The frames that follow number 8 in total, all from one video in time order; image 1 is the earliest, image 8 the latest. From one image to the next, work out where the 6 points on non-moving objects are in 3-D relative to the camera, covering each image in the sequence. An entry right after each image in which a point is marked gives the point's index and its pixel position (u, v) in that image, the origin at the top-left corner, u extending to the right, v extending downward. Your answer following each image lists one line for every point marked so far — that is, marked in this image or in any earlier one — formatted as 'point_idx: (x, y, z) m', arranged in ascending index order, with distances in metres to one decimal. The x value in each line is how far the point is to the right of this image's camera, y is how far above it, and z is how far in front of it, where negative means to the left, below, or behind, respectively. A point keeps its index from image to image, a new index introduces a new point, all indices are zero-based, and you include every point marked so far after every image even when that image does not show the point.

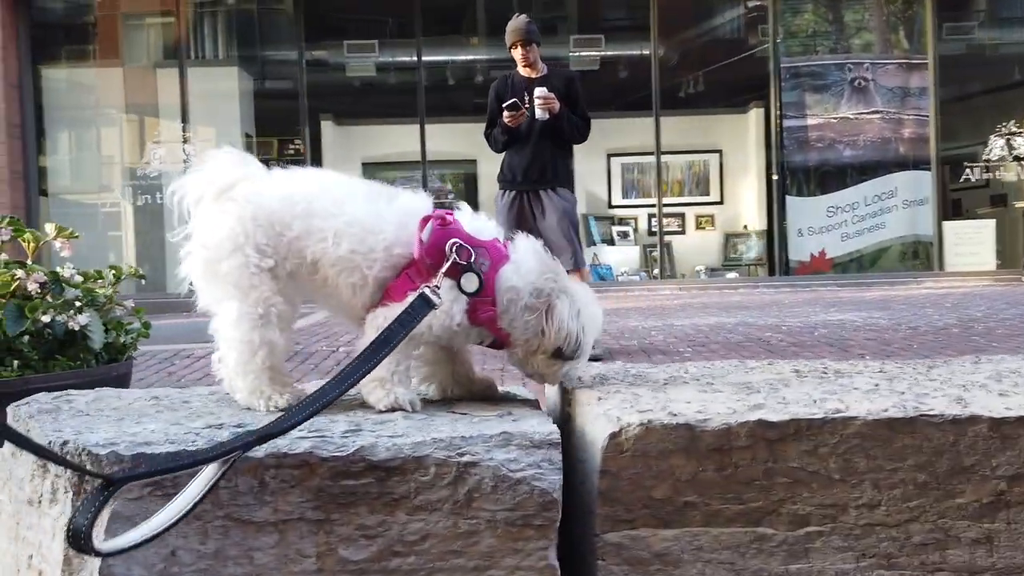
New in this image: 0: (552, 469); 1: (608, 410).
0: (+0.1, -0.4, +1.6) m
1: (+0.2, -0.3, +1.7) m
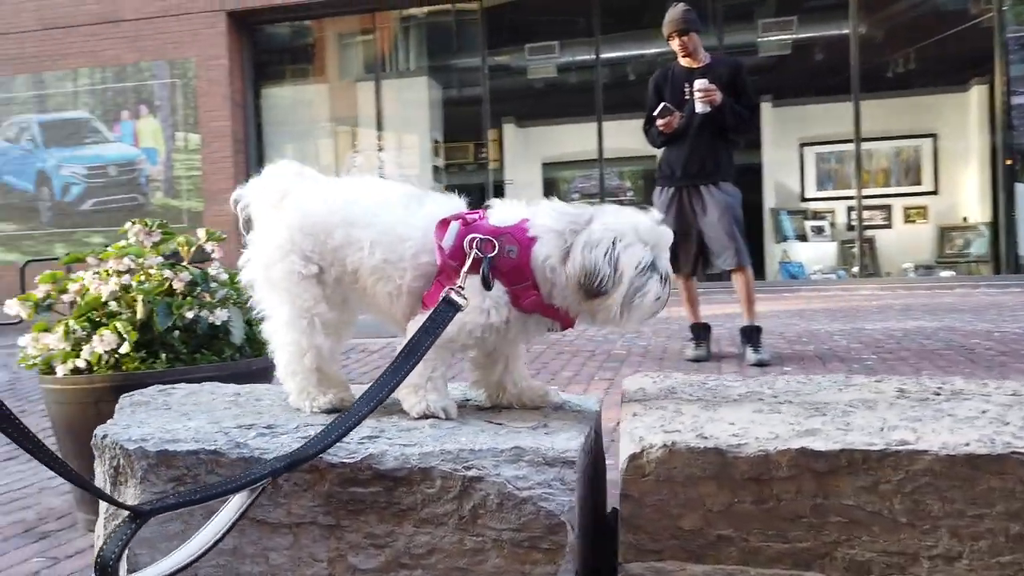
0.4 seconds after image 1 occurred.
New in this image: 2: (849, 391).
0: (+0.1, -0.4, +1.5) m
1: (+0.3, -0.3, +1.6) m
2: (+0.9, -0.3, +2.0) m
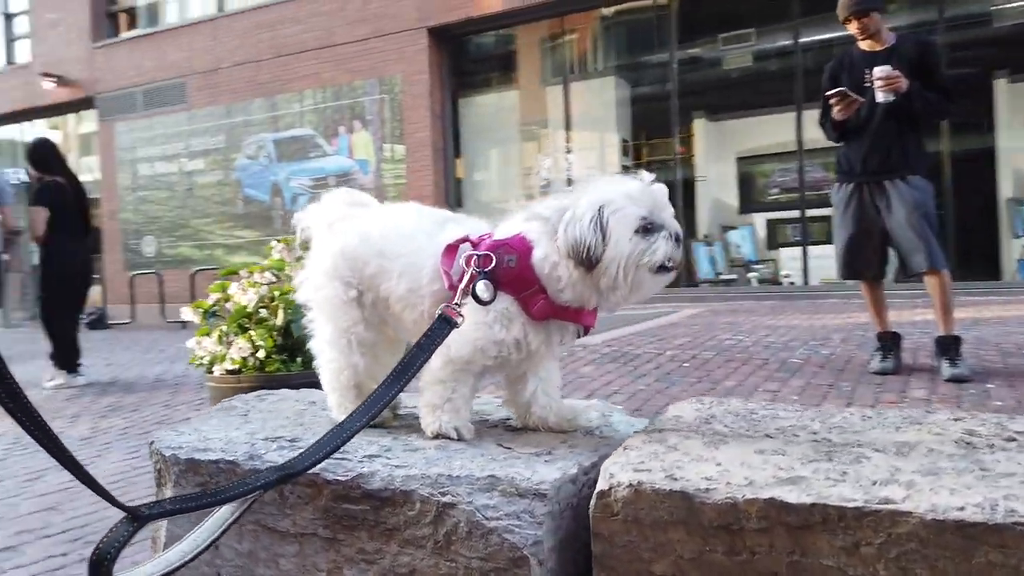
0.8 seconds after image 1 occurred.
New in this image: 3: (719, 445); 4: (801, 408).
0: (0.0, -0.5, +1.5) m
1: (+0.2, -0.3, +1.5) m
2: (+0.9, -0.3, +1.8) m
3: (+0.4, -0.3, +1.6) m
4: (+0.8, -0.3, +2.1) m
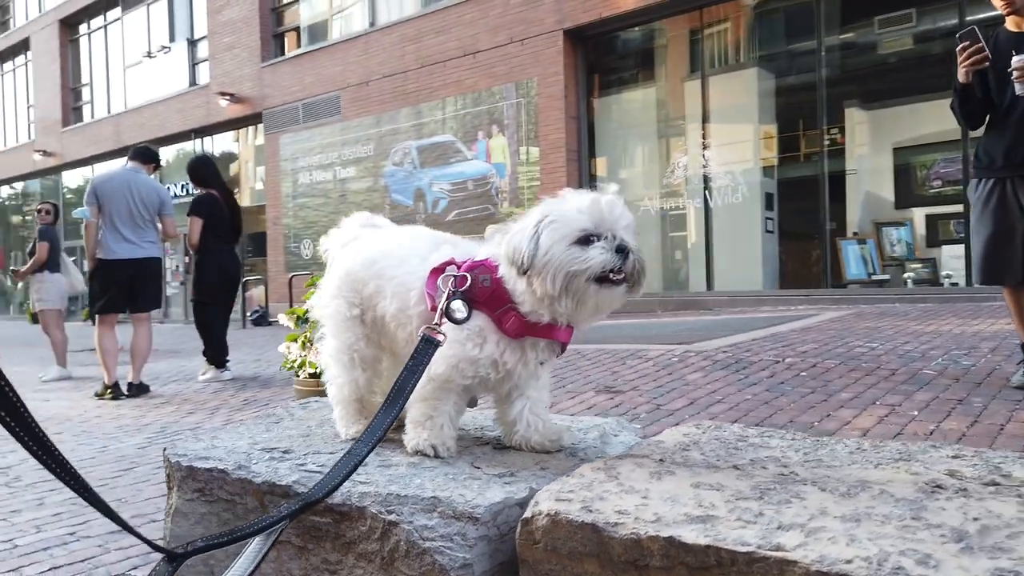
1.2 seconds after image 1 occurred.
0: (-0.1, -0.5, +1.5) m
1: (+0.1, -0.4, +1.5) m
2: (+0.8, -0.4, +1.6) m
3: (+0.3, -0.4, +1.6) m
4: (+0.8, -0.4, +2.0) m
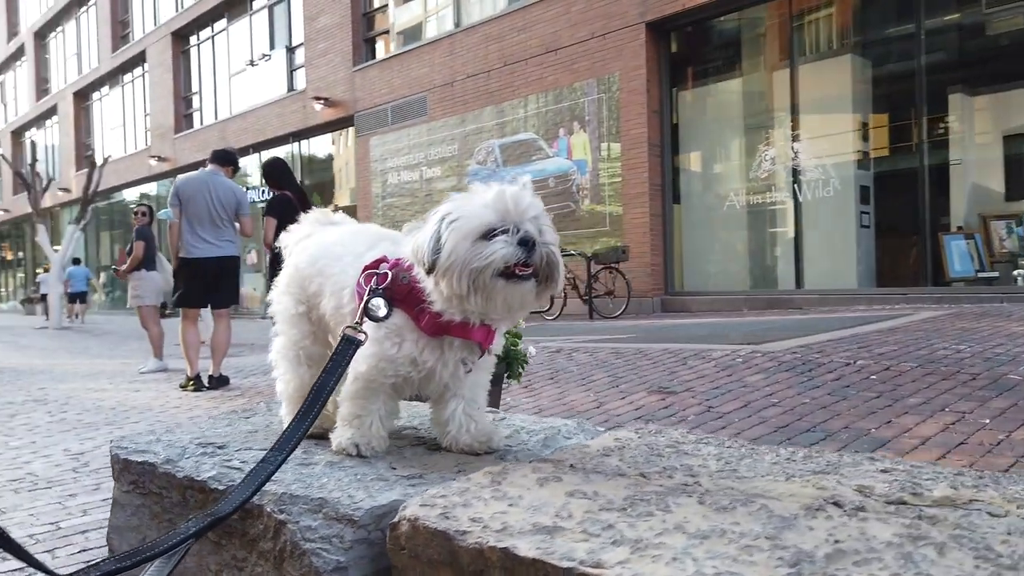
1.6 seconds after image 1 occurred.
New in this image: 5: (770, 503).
0: (-0.3, -0.5, +1.5) m
1: (-0.2, -0.4, +1.5) m
2: (+0.6, -0.4, +1.5) m
3: (+0.1, -0.4, +1.5) m
4: (+0.6, -0.4, +1.9) m
5: (+0.5, -0.4, +1.4) m
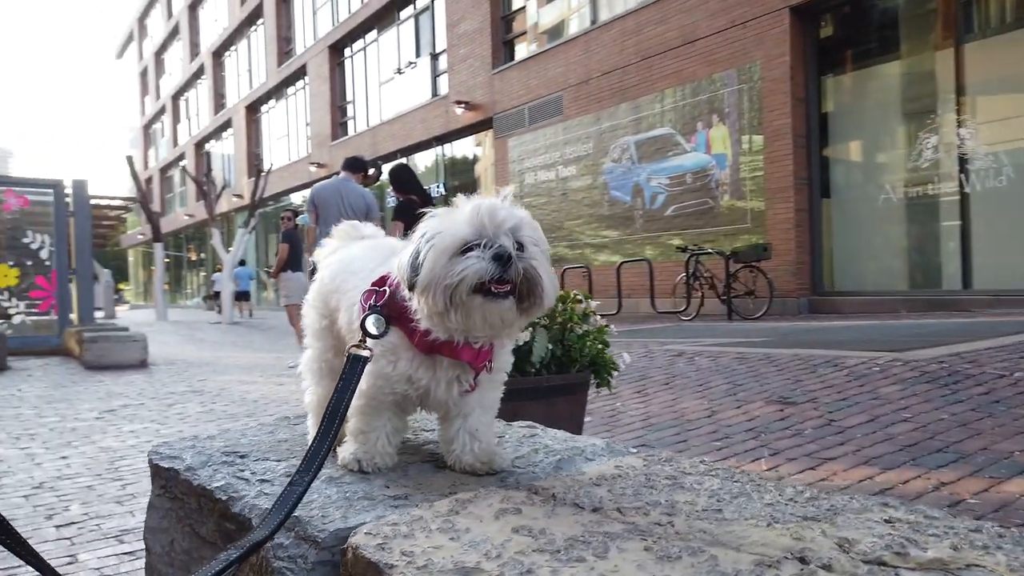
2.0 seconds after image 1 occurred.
0: (-0.4, -0.6, +1.5) m
1: (-0.2, -0.4, +1.5) m
2: (+0.5, -0.4, +1.4) m
3: (0.0, -0.4, +1.5) m
4: (+0.5, -0.4, +1.7) m
5: (+0.3, -0.4, +1.2) m
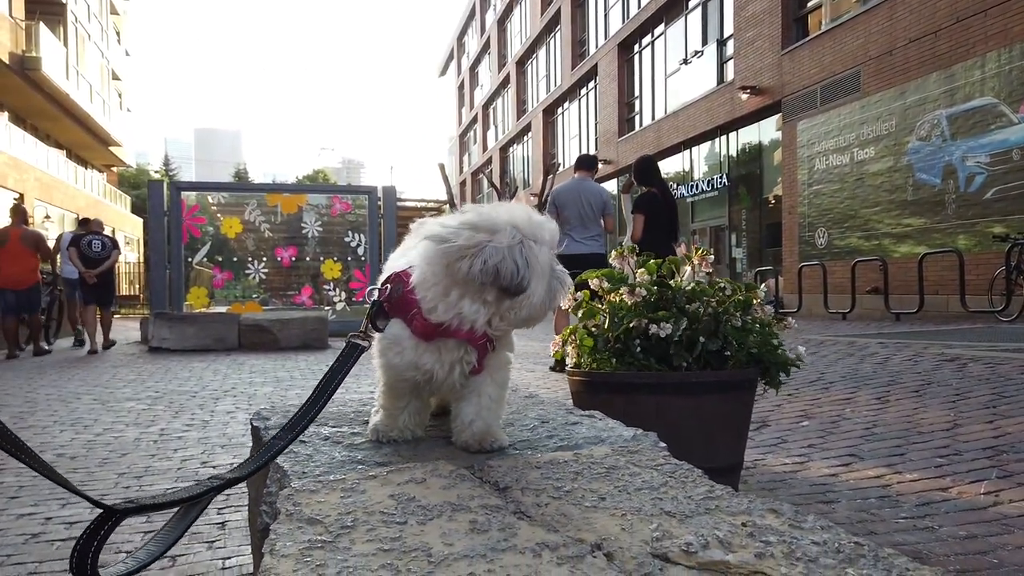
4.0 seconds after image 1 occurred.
0: (-0.6, -0.5, +1.8) m
1: (-0.4, -0.4, +1.7) m
2: (+0.2, -0.4, +1.4) m
3: (-0.2, -0.4, +1.6) m
4: (+0.4, -0.4, +1.6) m
5: (0.0, -0.4, +1.3) m
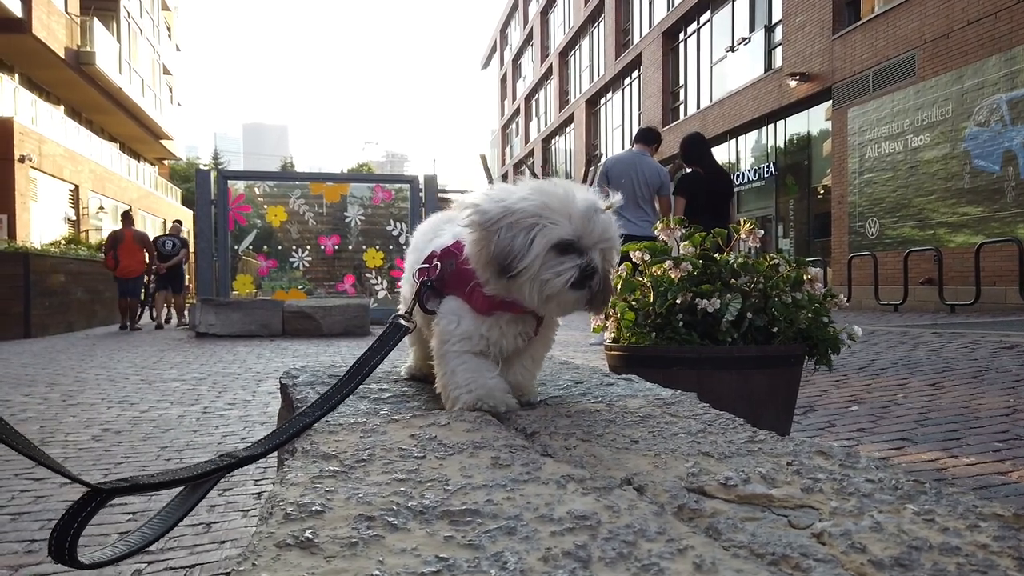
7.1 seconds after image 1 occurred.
0: (-0.5, -0.4, +1.8) m
1: (-0.4, -0.3, +1.7) m
2: (+0.2, -0.3, +1.3) m
3: (-0.2, -0.3, +1.6) m
4: (+0.4, -0.3, +1.5) m
5: (+0.1, -0.3, +1.2) m
